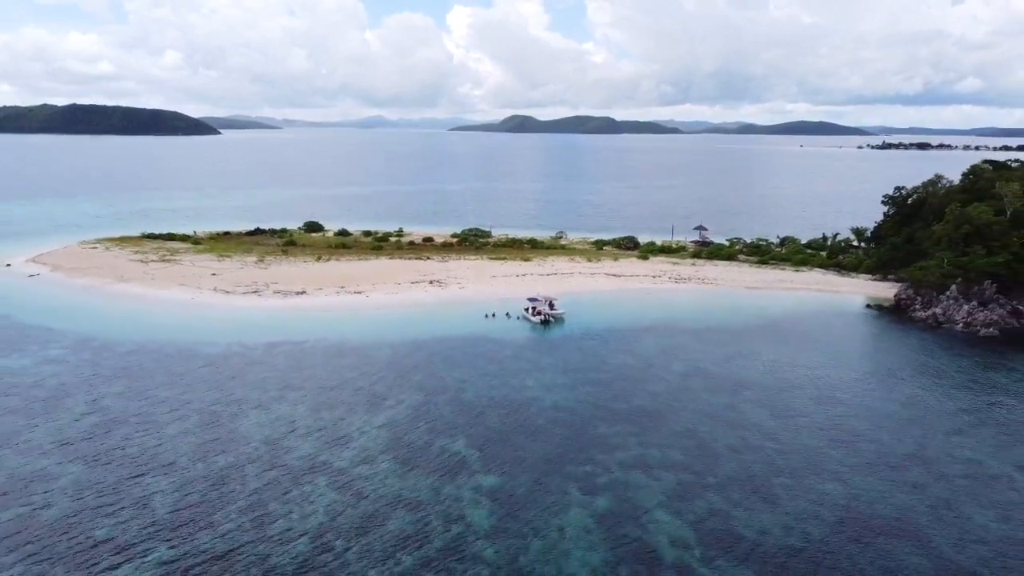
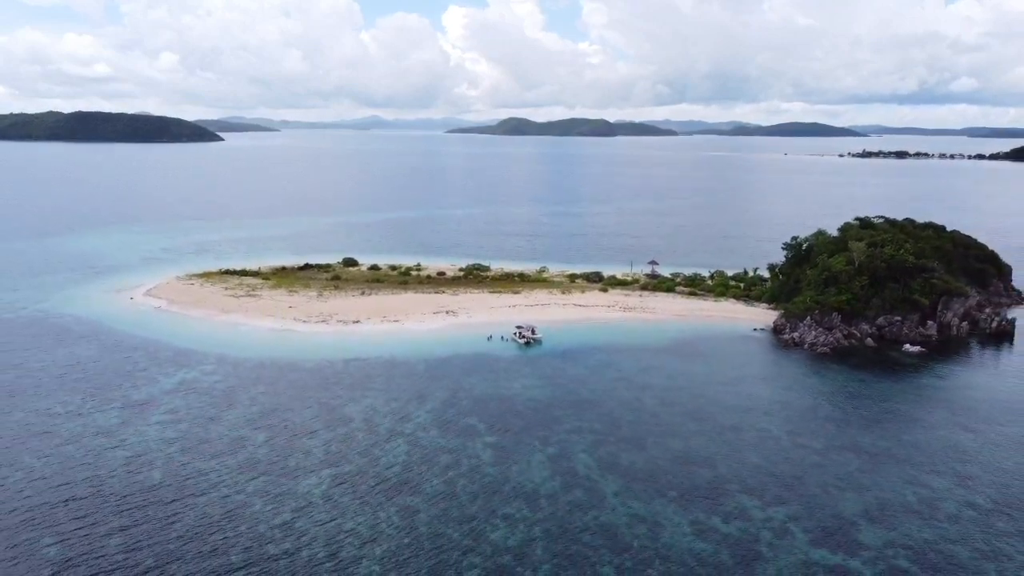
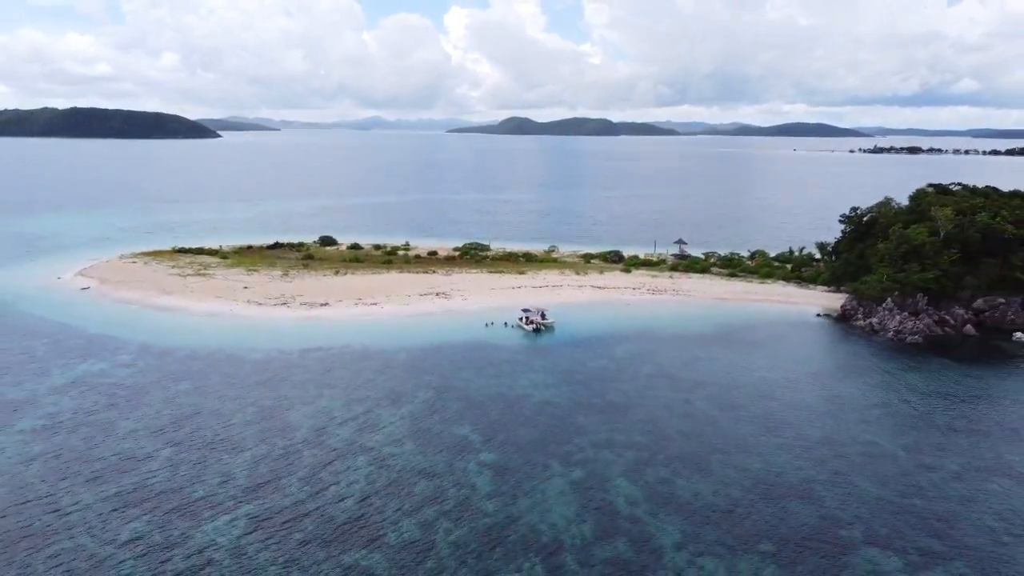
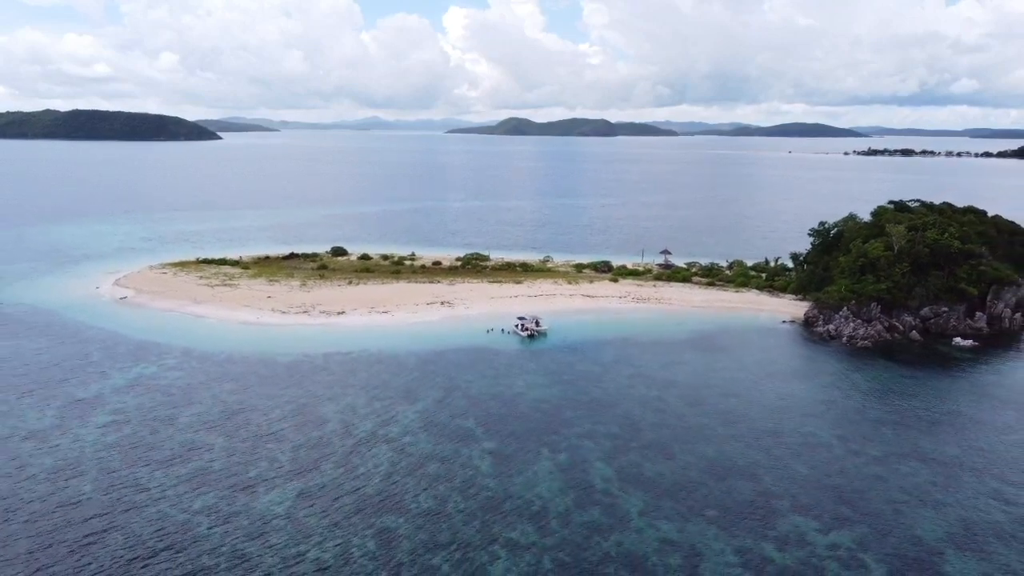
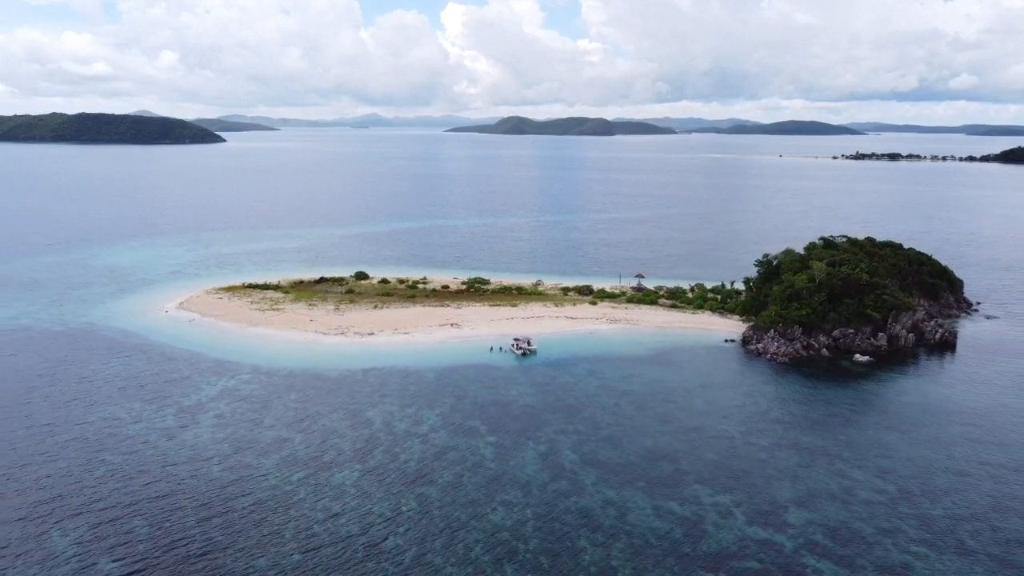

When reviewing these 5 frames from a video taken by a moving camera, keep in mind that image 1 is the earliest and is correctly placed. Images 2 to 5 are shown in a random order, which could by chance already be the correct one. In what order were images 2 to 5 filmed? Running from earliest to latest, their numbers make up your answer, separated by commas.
3, 4, 2, 5
